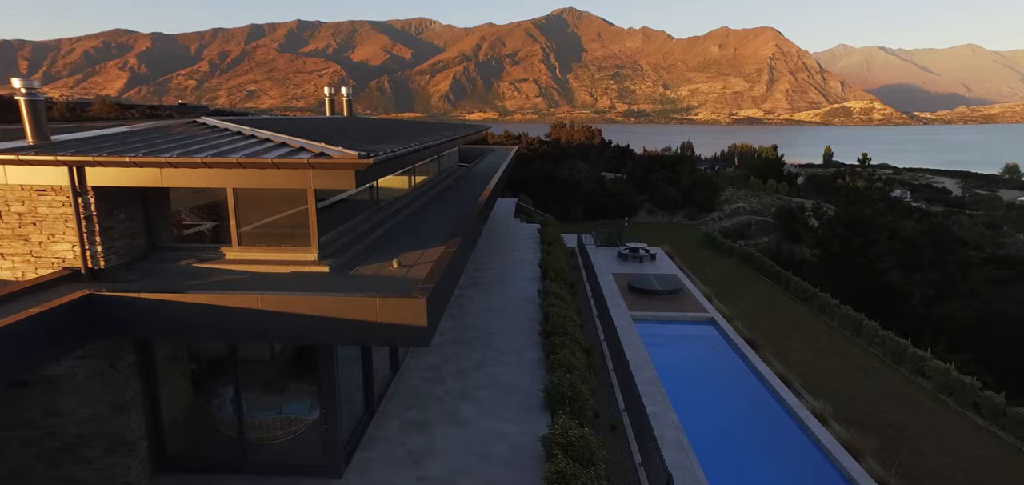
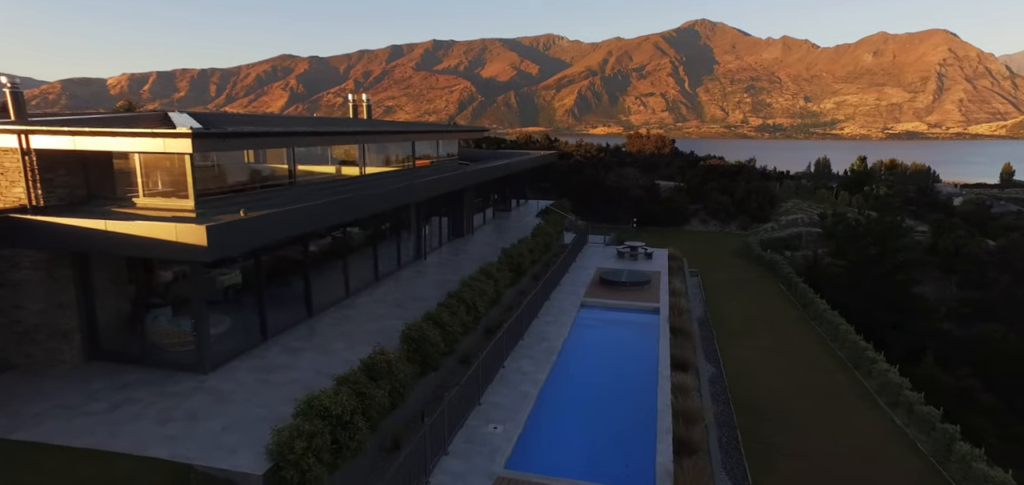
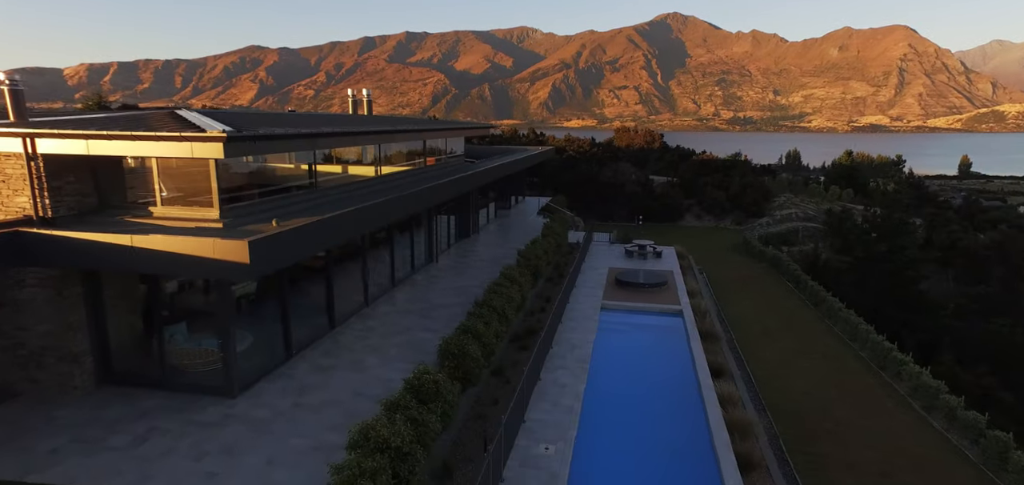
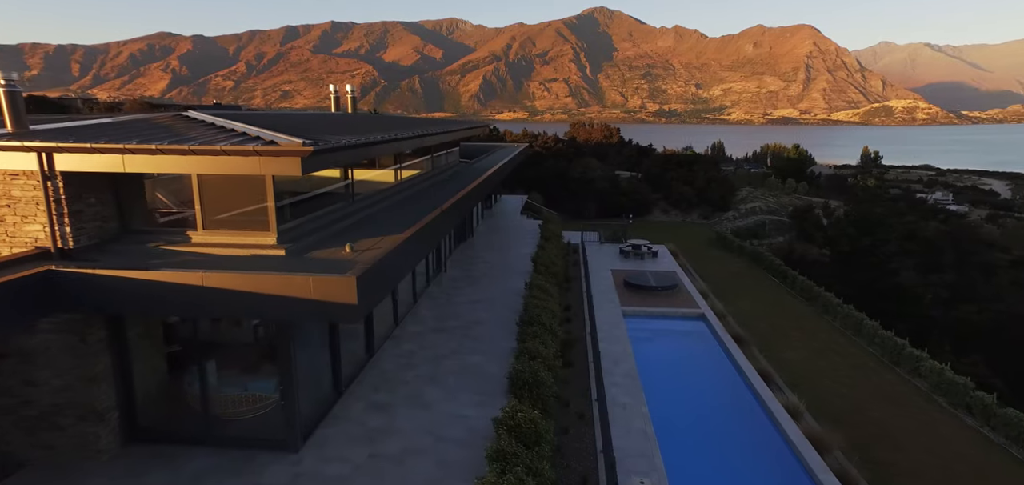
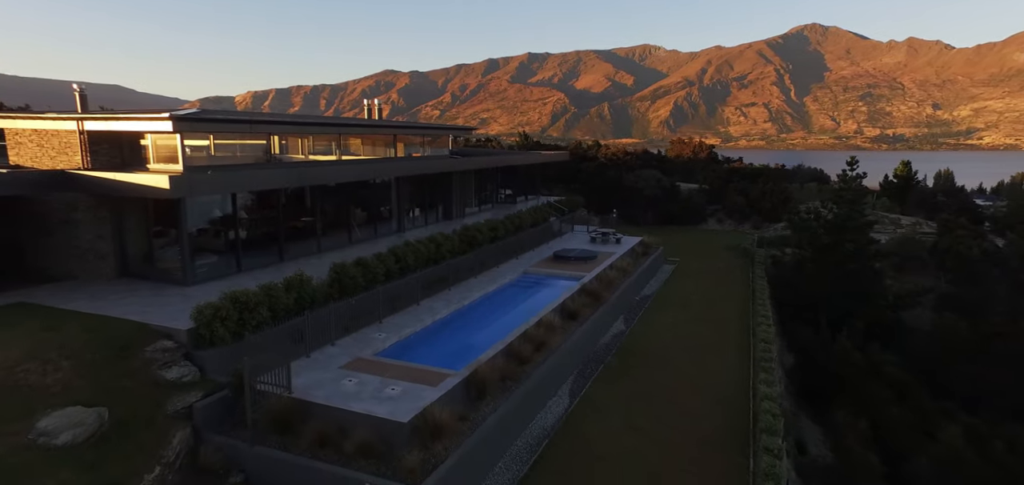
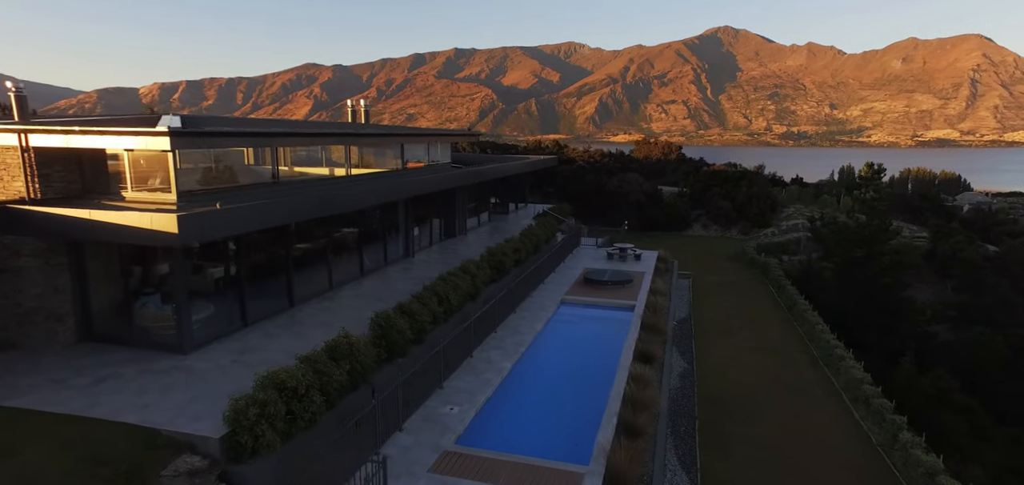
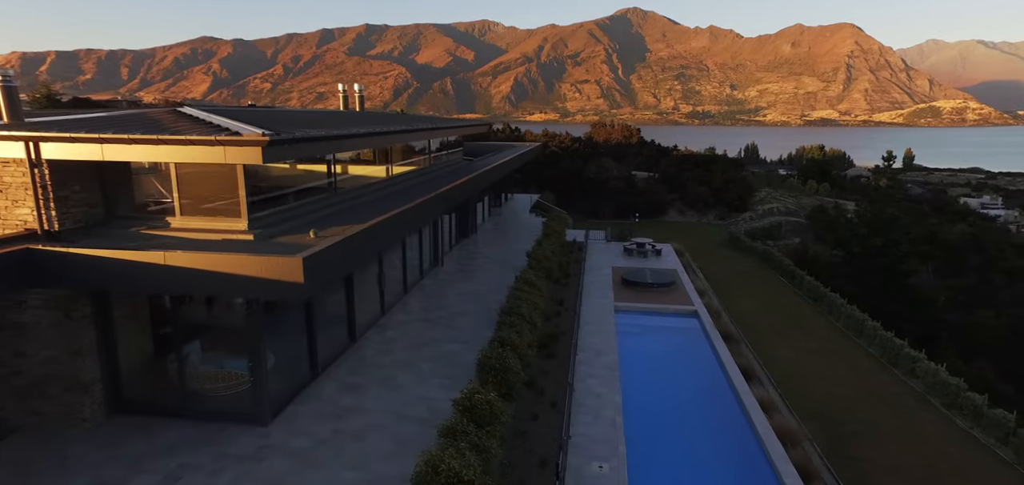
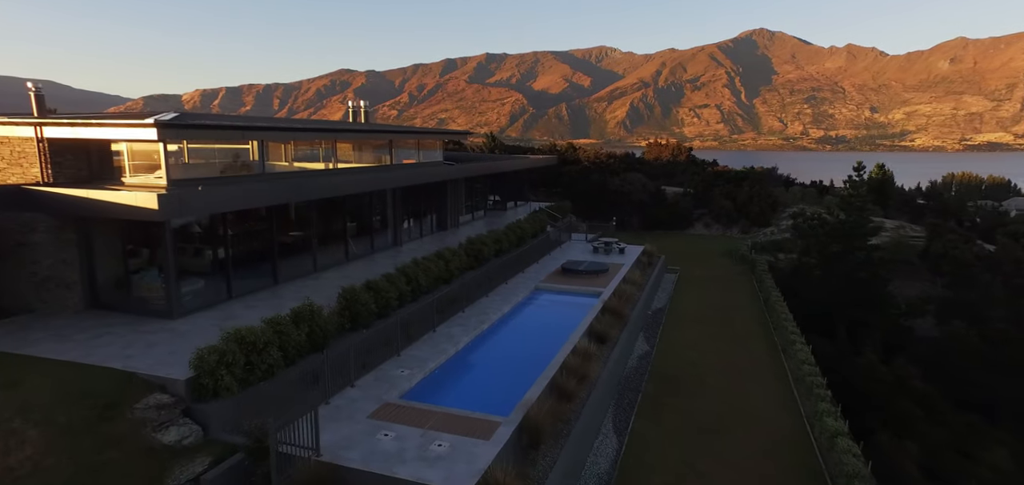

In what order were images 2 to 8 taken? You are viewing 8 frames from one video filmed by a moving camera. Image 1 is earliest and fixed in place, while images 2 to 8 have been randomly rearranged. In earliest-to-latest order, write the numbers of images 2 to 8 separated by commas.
4, 7, 3, 2, 6, 8, 5
